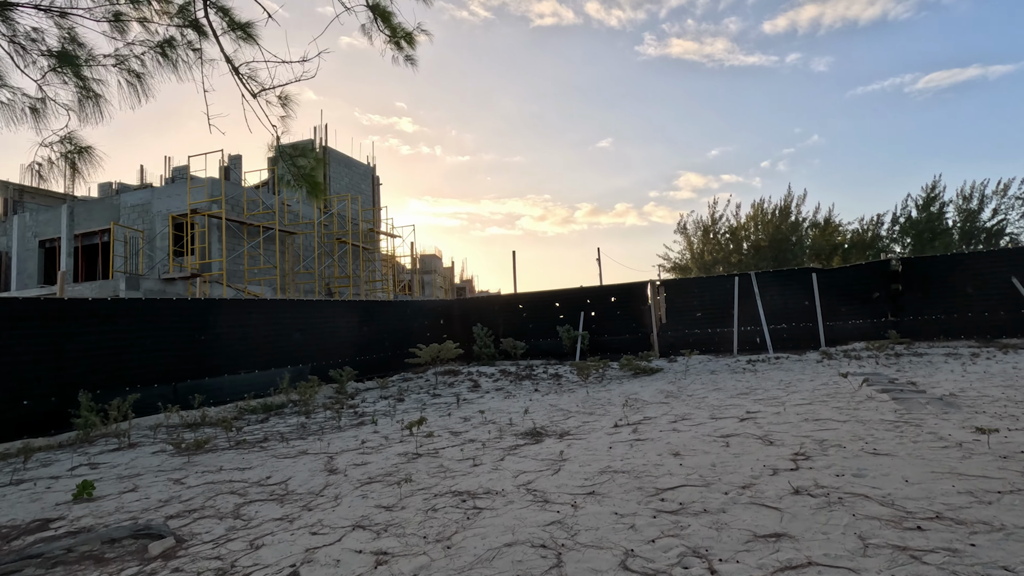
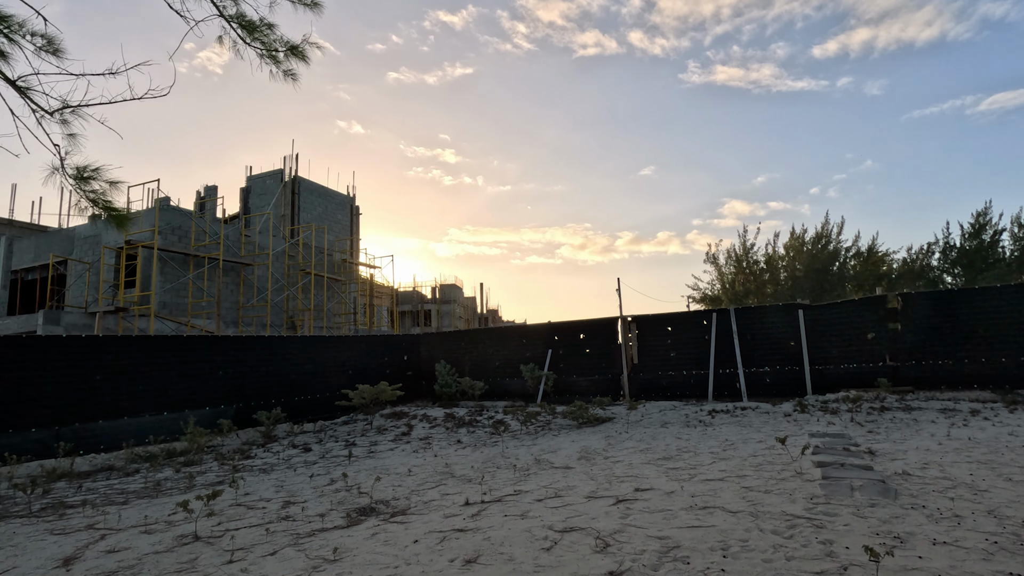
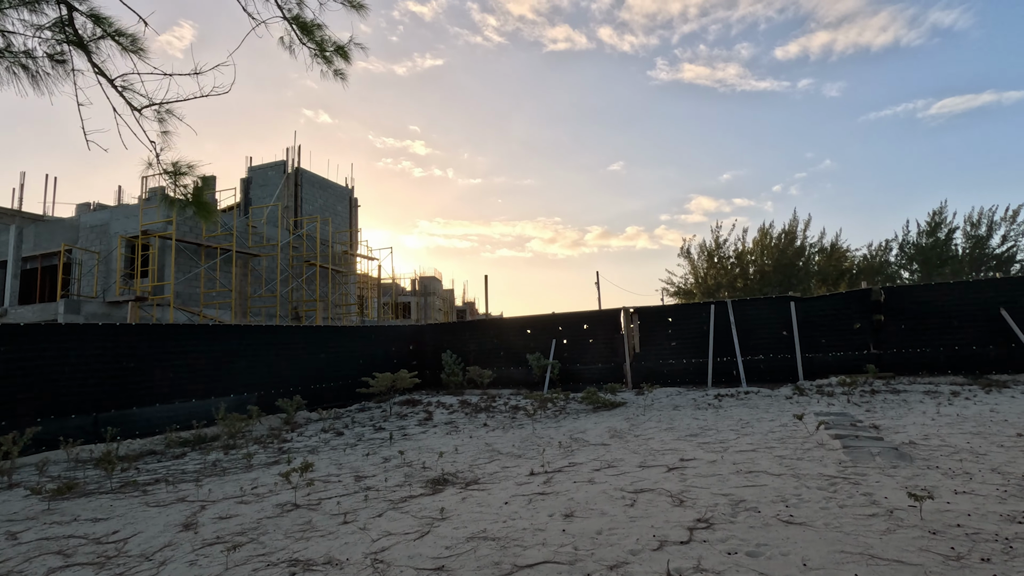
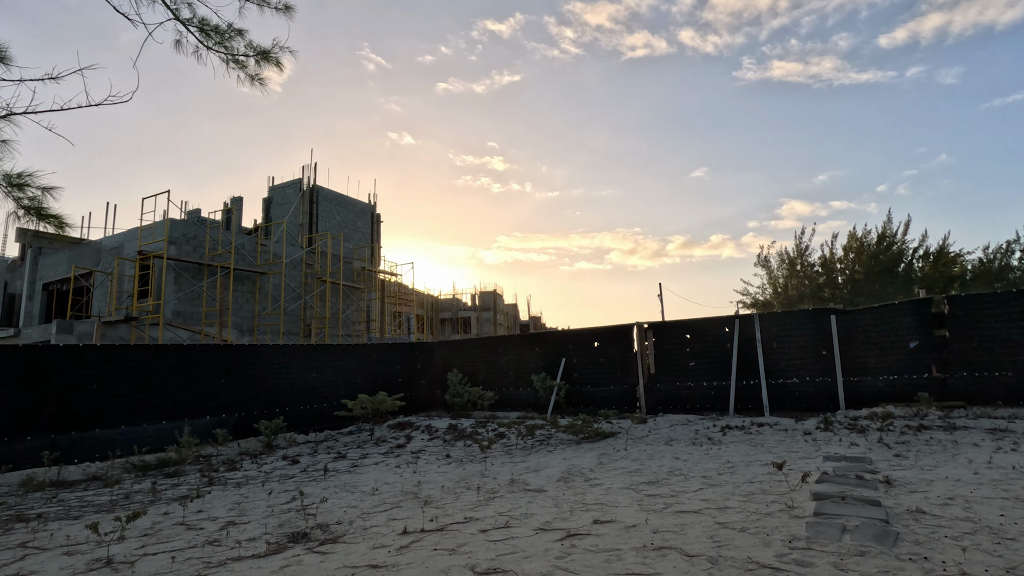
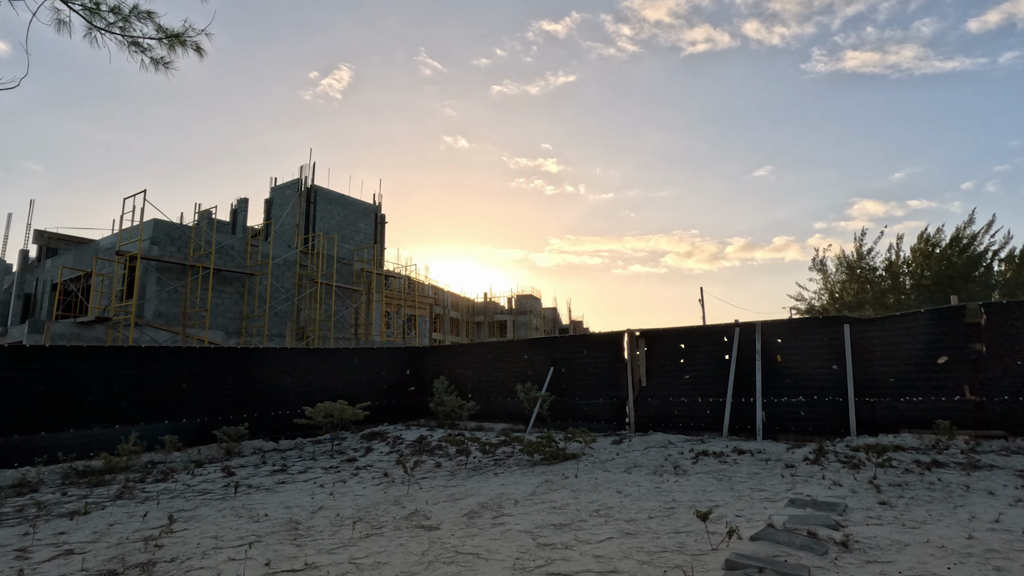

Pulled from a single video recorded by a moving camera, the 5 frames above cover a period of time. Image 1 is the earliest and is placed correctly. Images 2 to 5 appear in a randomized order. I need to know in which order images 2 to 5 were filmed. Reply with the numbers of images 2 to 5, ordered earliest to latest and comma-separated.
3, 2, 4, 5
